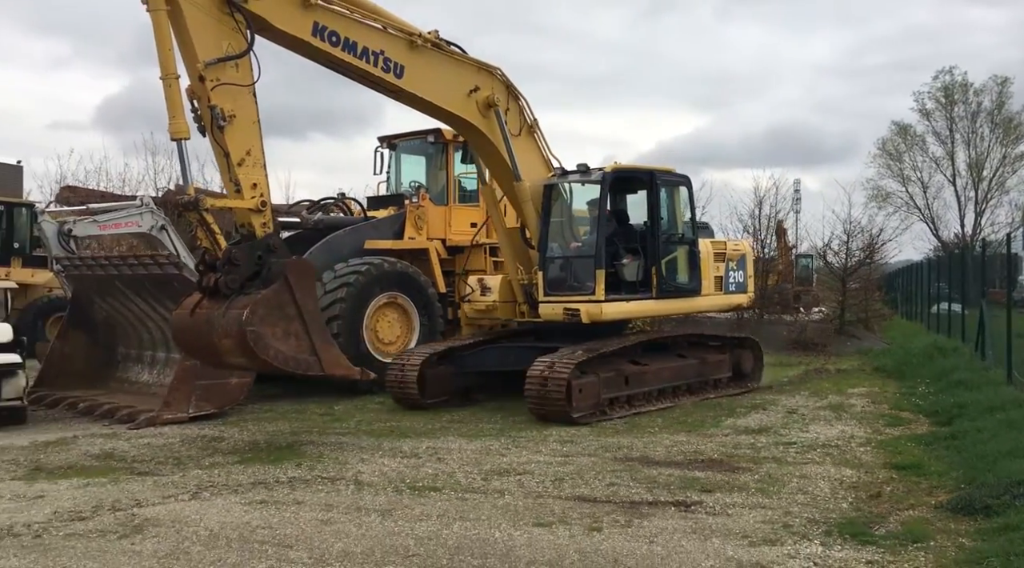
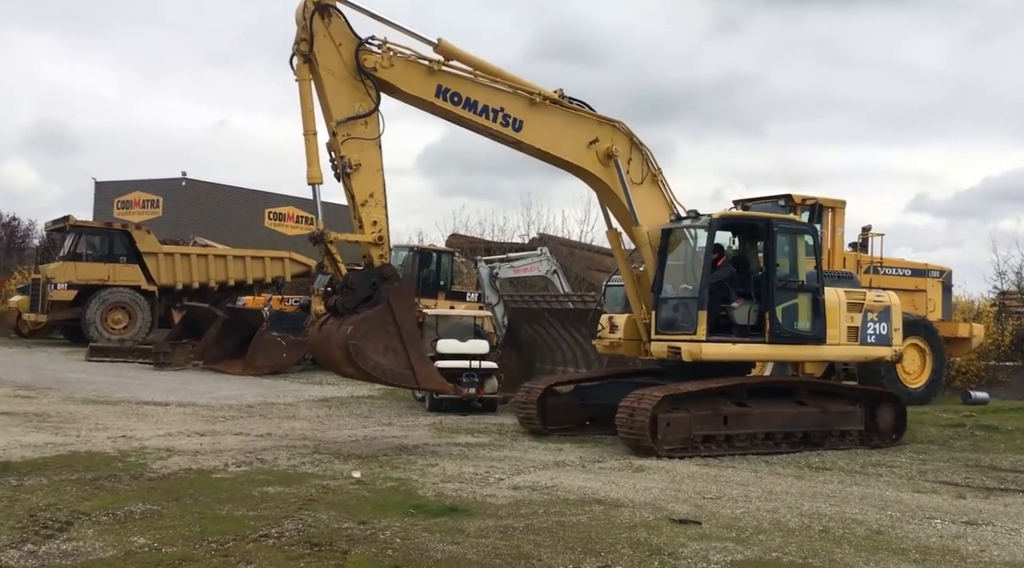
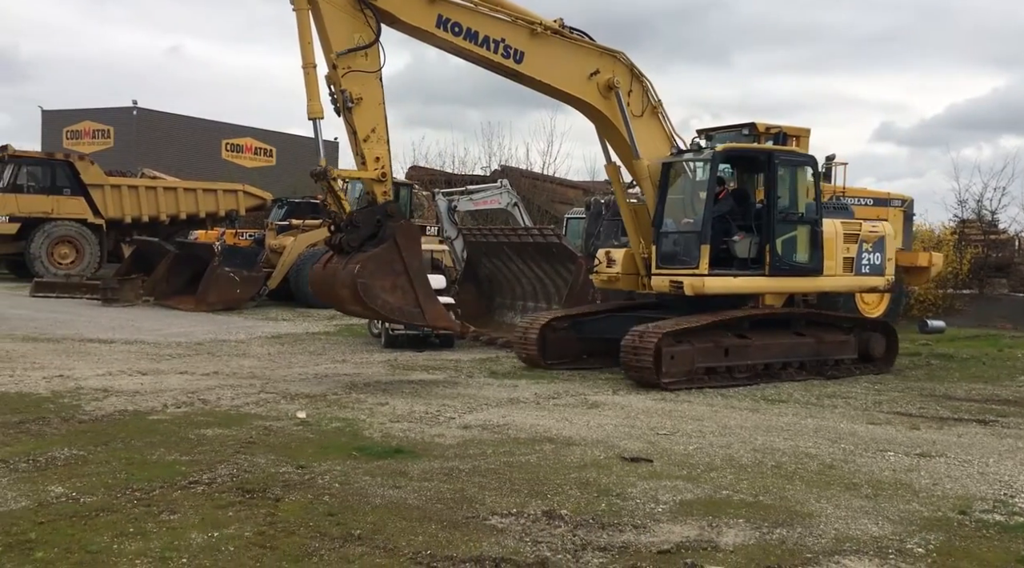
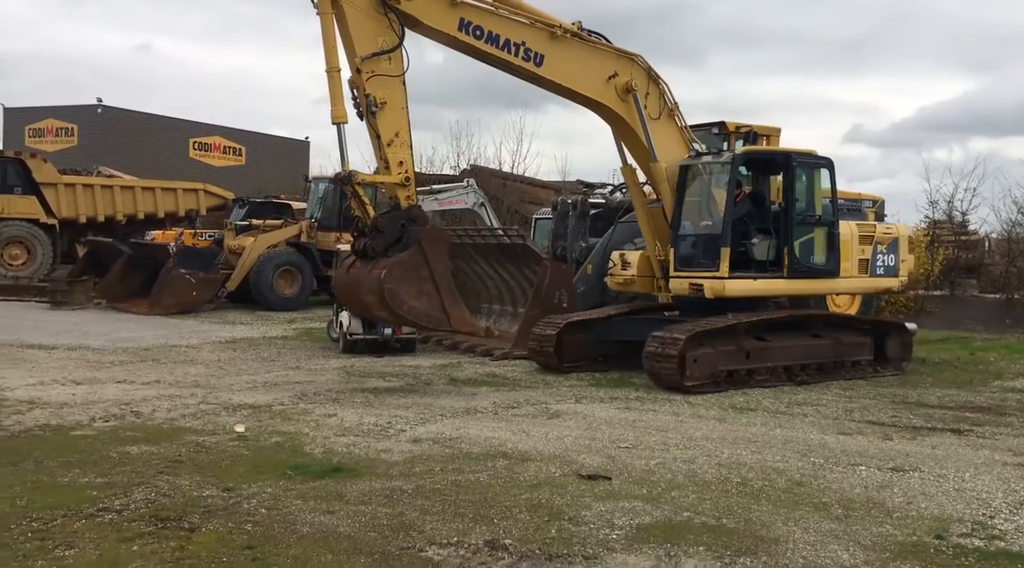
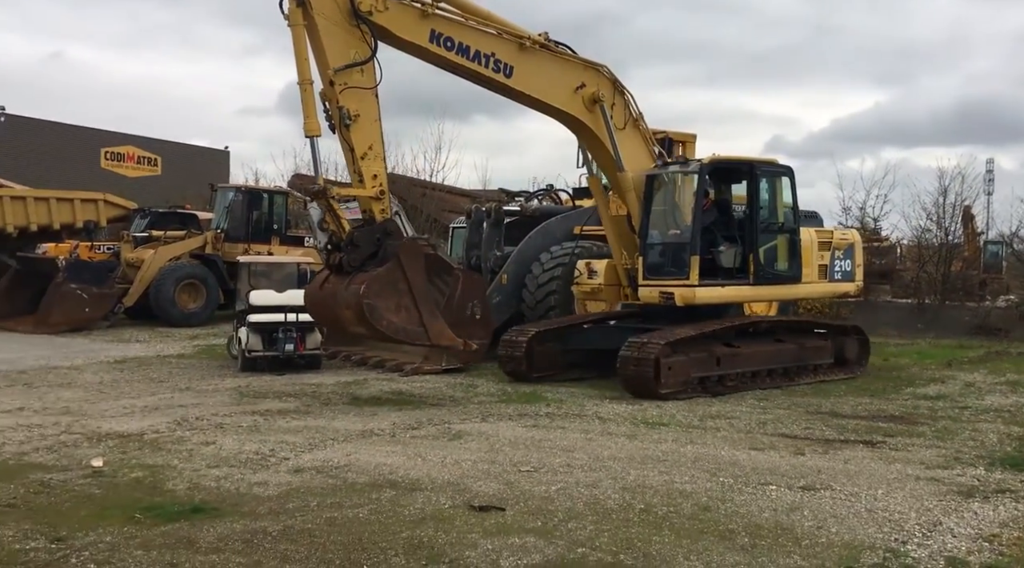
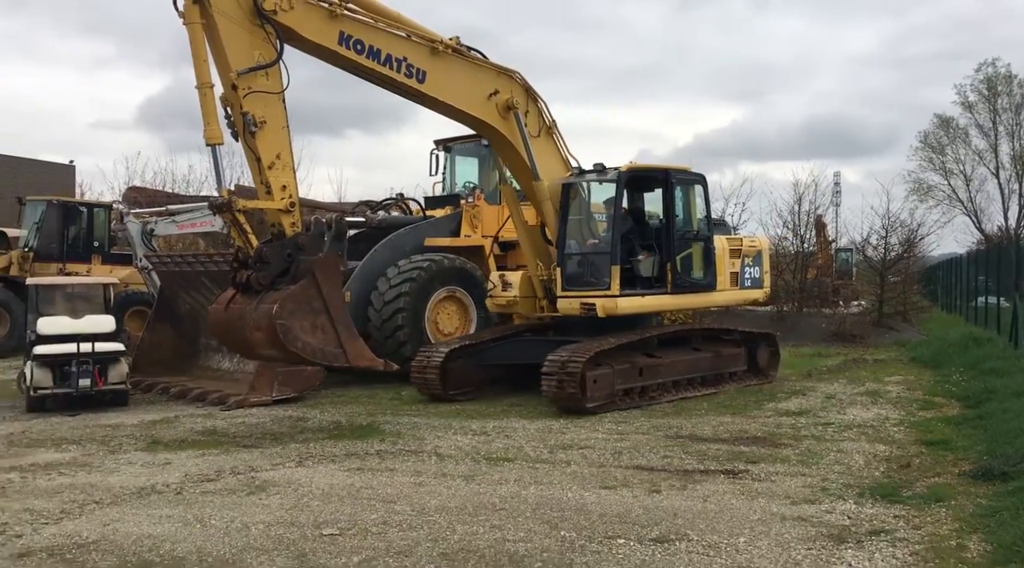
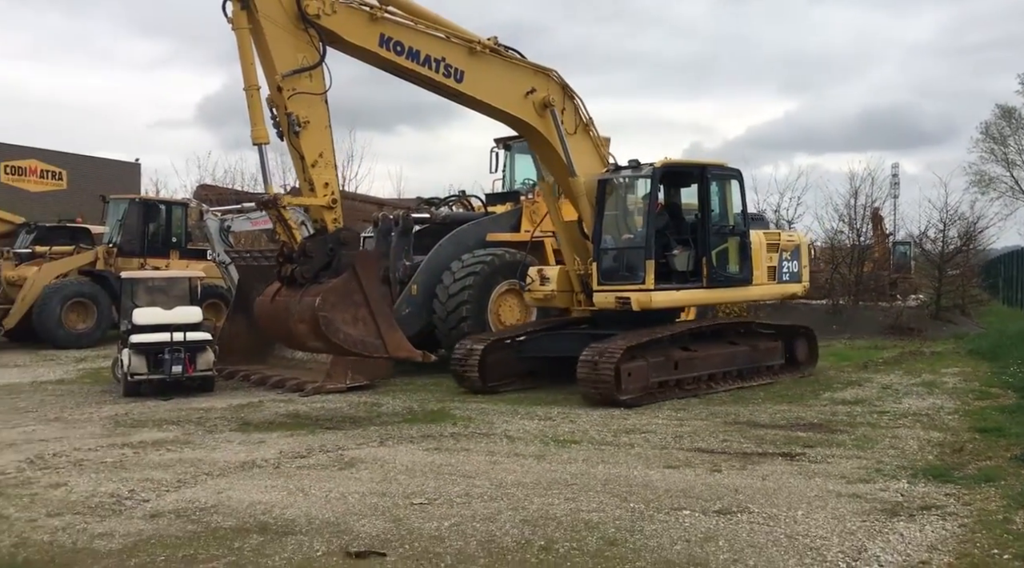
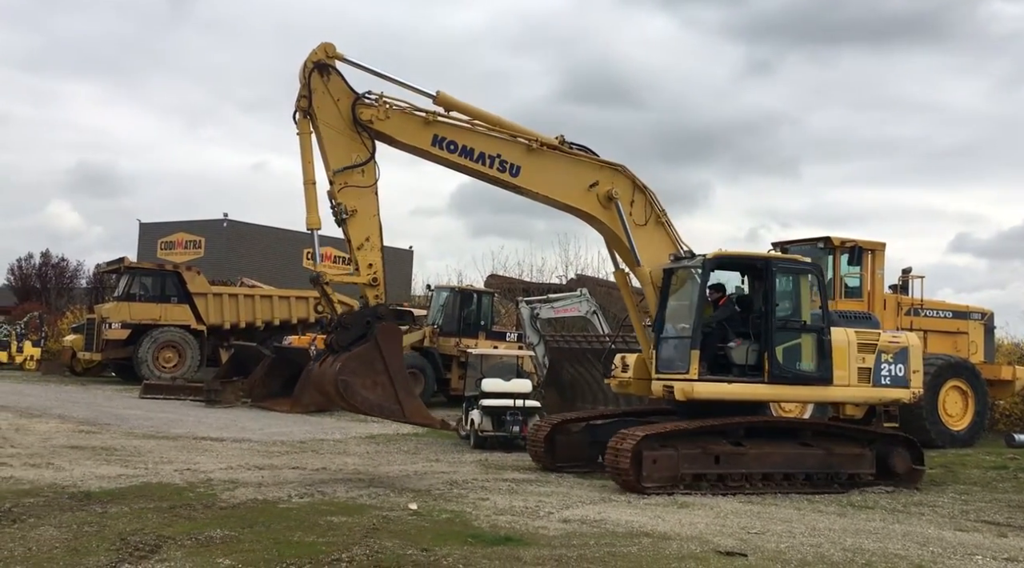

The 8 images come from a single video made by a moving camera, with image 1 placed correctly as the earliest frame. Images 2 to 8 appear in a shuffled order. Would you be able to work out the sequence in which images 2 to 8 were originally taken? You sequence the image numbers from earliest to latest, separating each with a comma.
6, 7, 5, 4, 3, 2, 8
